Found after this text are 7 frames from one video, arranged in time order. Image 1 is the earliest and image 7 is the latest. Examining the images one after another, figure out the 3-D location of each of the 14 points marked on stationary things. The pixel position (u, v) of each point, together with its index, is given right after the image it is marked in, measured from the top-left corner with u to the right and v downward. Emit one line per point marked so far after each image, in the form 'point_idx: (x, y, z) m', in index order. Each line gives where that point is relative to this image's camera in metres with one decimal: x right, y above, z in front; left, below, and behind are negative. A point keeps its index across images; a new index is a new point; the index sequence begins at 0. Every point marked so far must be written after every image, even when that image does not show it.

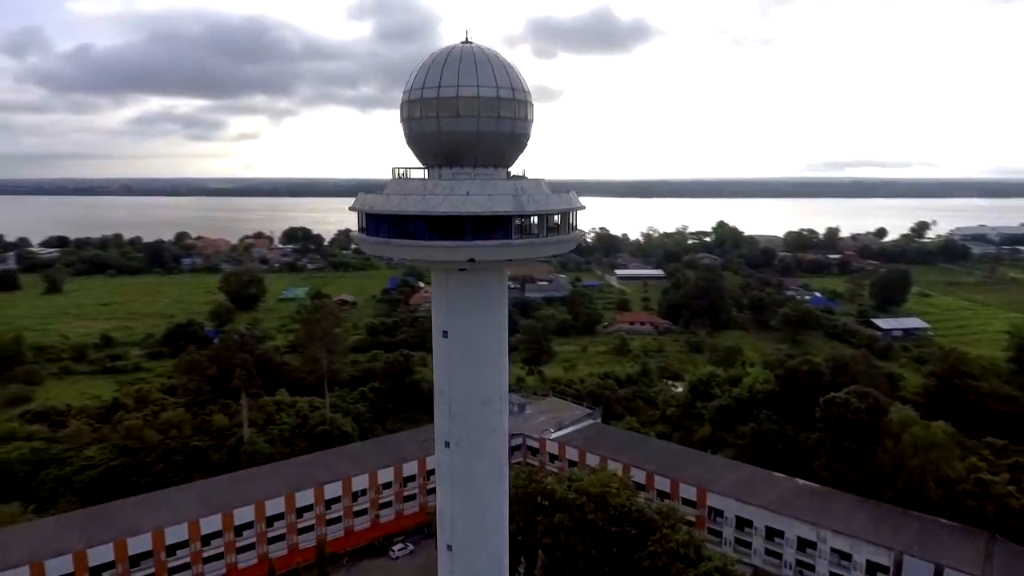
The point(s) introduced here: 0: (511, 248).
0: (-0.1, +0.5, +7.9) m
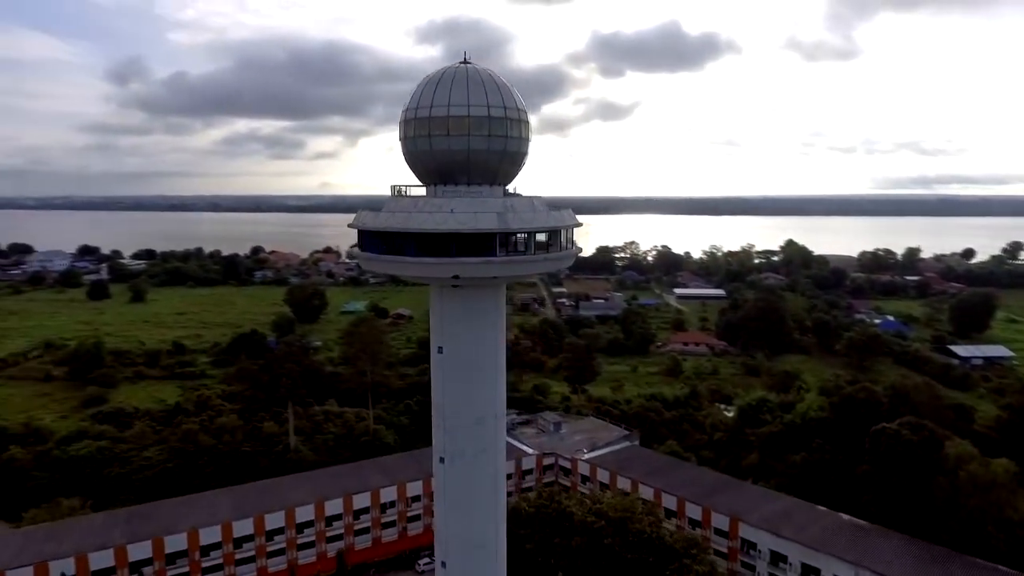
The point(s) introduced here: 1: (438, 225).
0: (-0.3, +0.3, +7.9) m
1: (-1.0, +0.8, +7.7) m
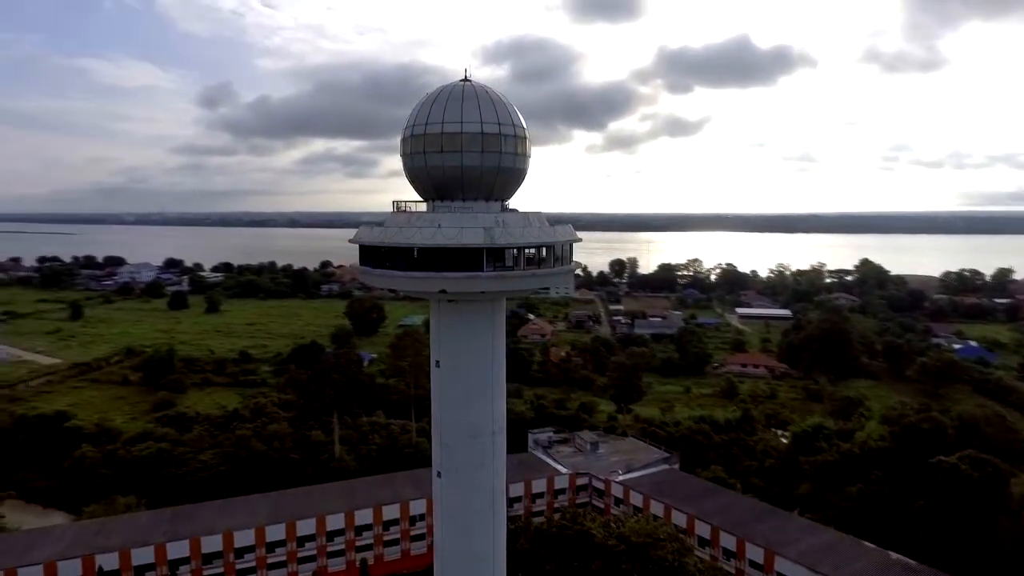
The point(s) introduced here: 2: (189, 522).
0: (-0.4, +0.1, +7.9) m
1: (-1.1, +0.6, +7.8) m
2: (-8.6, -6.2, +16.7) m
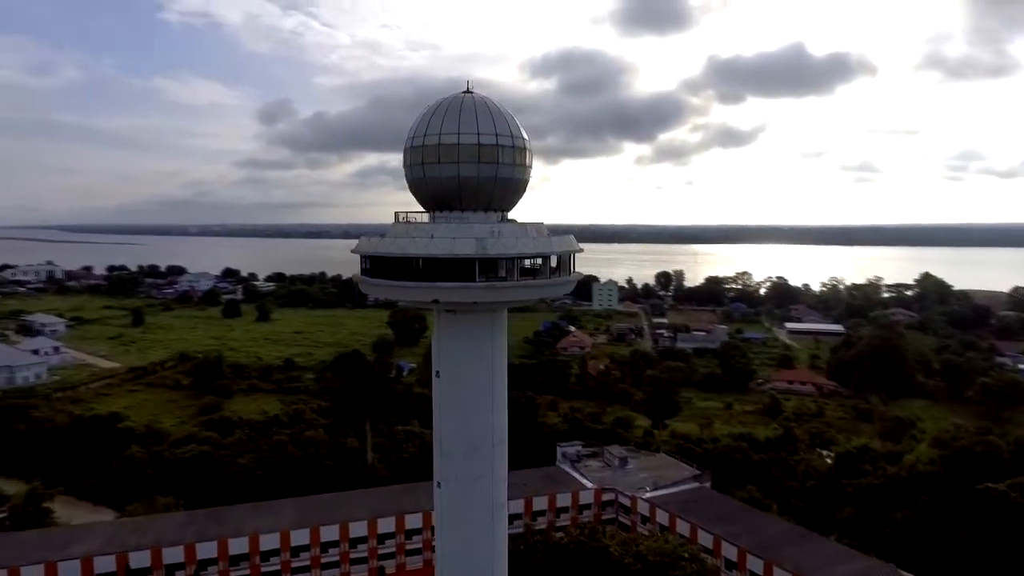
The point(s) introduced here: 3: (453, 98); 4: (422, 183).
0: (-0.5, 0.0, +7.9) m
1: (-1.2, +0.5, +7.8) m
2: (-8.0, -6.4, +17.2) m
3: (-0.8, +2.7, +8.8) m
4: (-1.2, +1.4, +8.7) m
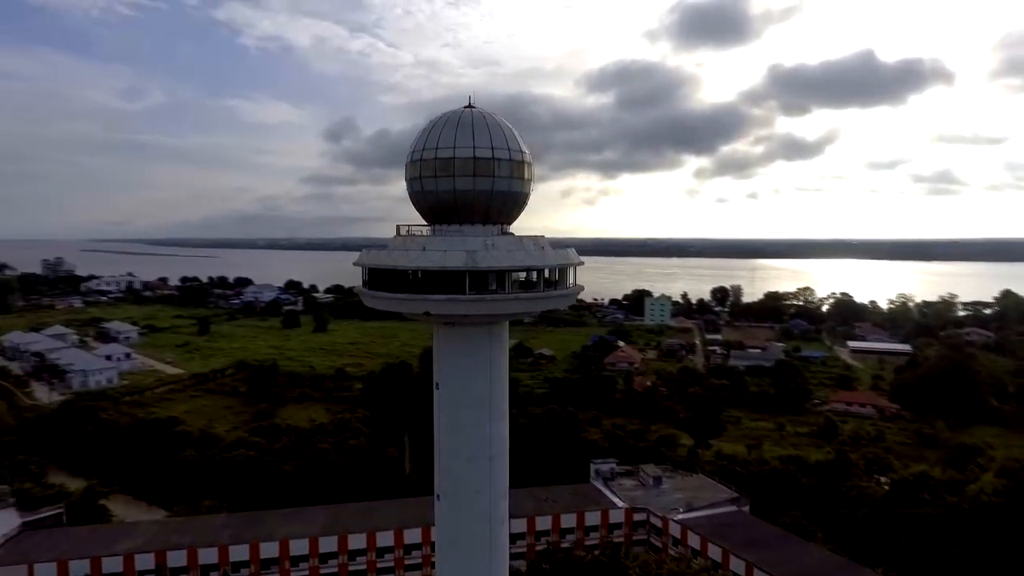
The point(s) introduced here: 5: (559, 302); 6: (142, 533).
0: (-0.6, -0.2, +7.9) m
1: (-1.3, +0.3, +7.9) m
2: (-7.3, -6.7, +17.8) m
3: (-0.8, +2.5, +8.9) m
4: (-1.2, +1.3, +8.8) m
5: (+0.6, -0.2, +8.5) m
6: (-10.3, -6.8, +17.5) m
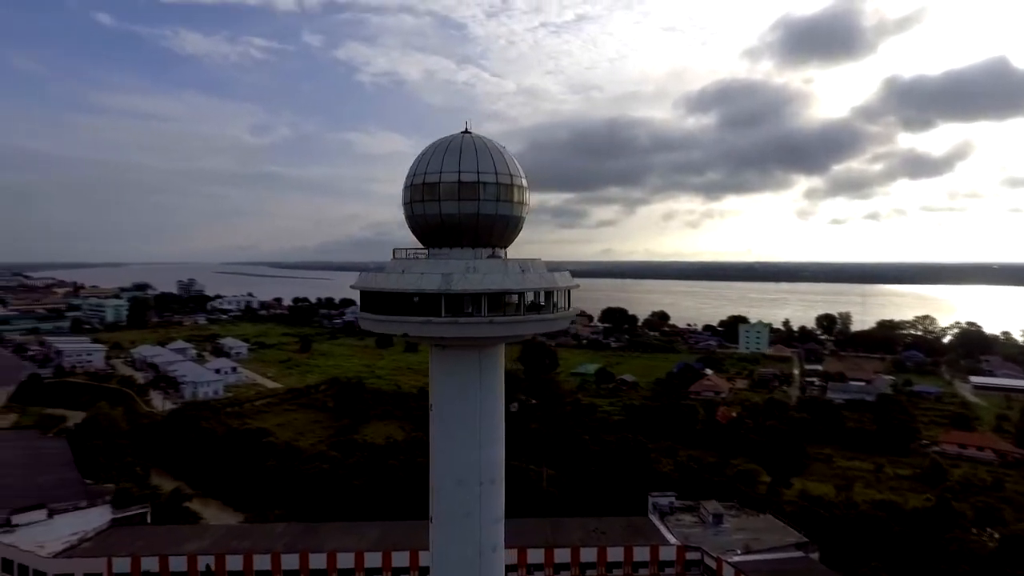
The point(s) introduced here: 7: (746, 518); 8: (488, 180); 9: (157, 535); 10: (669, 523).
0: (-0.8, -0.5, +8.0) m
1: (-1.5, 0.0, +8.1) m
2: (-6.0, -7.3, +18.5) m
3: (-0.8, +2.2, +9.0) m
4: (-1.3, +1.0, +8.9) m
5: (+0.5, -0.5, +8.3) m
6: (-9.0, -7.4, +18.7) m
7: (+7.4, -7.3, +19.9) m
8: (-0.2, +1.5, +8.6) m
9: (-10.7, -7.4, +18.9) m
10: (+4.9, -7.3, +19.7) m
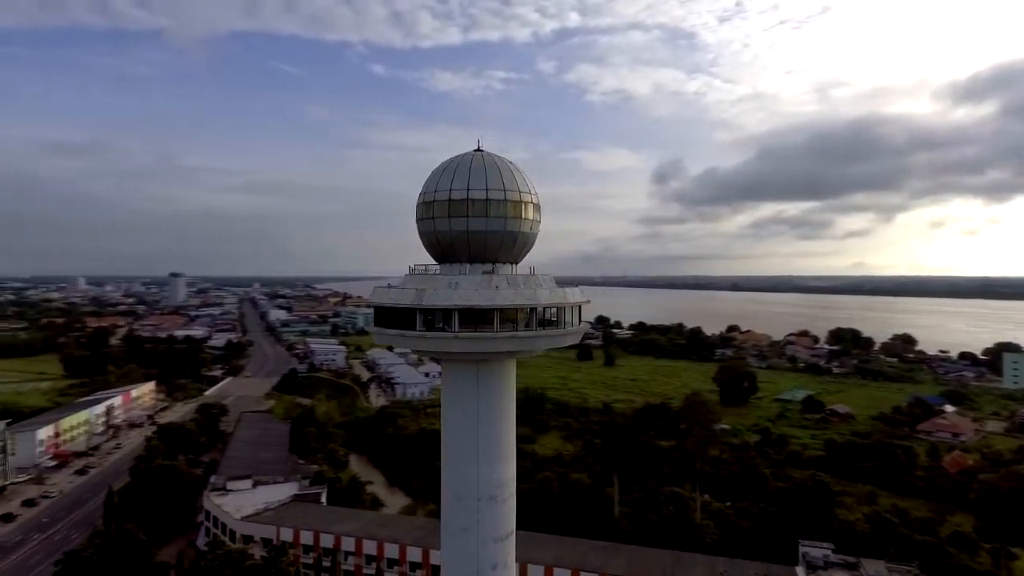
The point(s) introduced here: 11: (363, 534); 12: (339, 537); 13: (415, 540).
0: (-1.1, -0.7, +8.2) m
1: (-1.6, -0.1, +8.6) m
2: (-2.4, -7.7, +19.8) m
3: (-0.6, +1.9, +9.3) m
4: (-1.1, +0.7, +9.3) m
5: (+0.3, -0.7, +8.1) m
6: (-5.1, -7.8, +21.0) m
7: (+10.7, -7.8, +16.4) m
8: (-0.2, +1.3, +8.7) m
9: (-6.6, -7.8, +21.7) m
10: (+8.3, -7.8, +17.1) m
11: (-4.6, -7.7, +19.6) m
12: (-5.4, -7.7, +19.6) m
13: (-3.0, -7.7, +19.2) m
